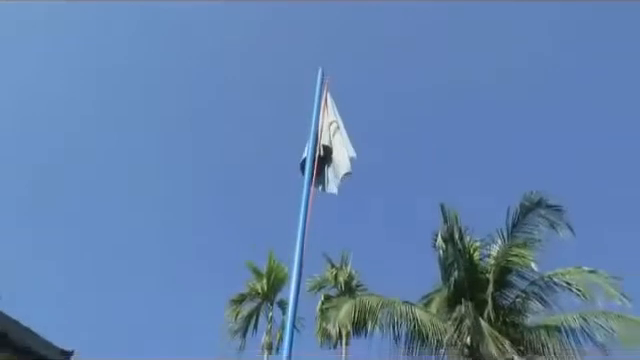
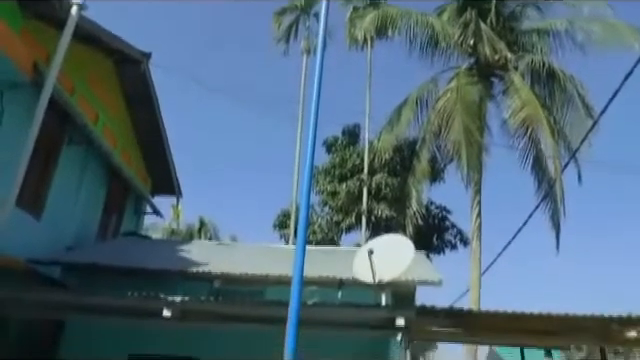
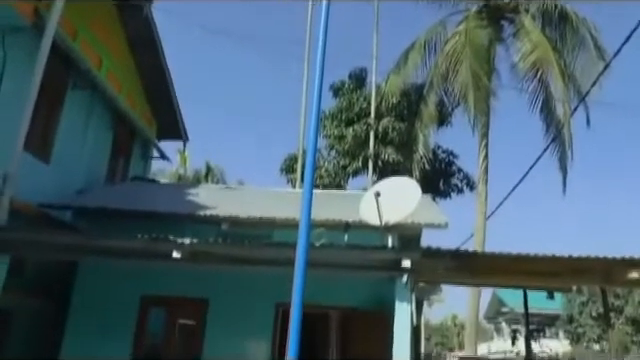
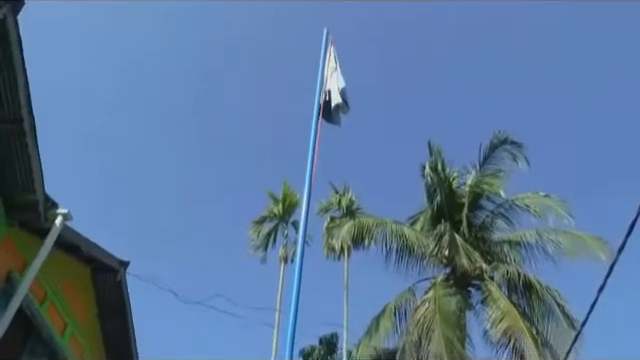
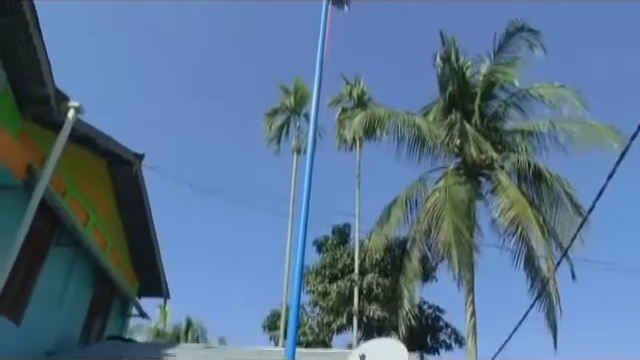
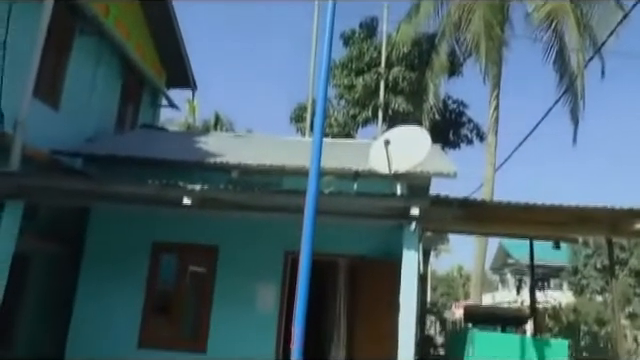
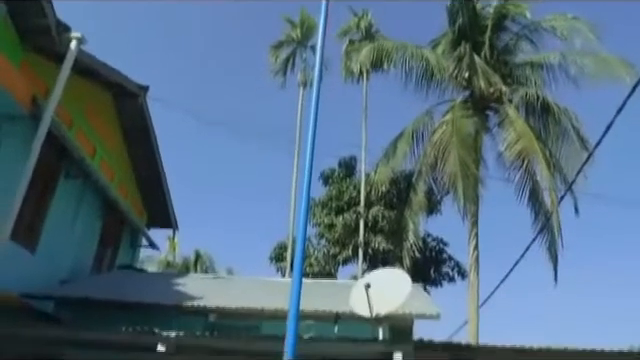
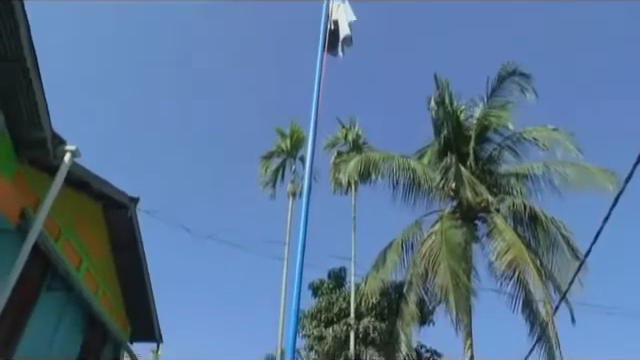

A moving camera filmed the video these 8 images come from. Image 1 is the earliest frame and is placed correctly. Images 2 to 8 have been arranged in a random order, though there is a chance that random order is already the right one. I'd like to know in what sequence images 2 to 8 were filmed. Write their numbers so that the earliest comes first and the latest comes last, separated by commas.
4, 8, 5, 7, 2, 3, 6
